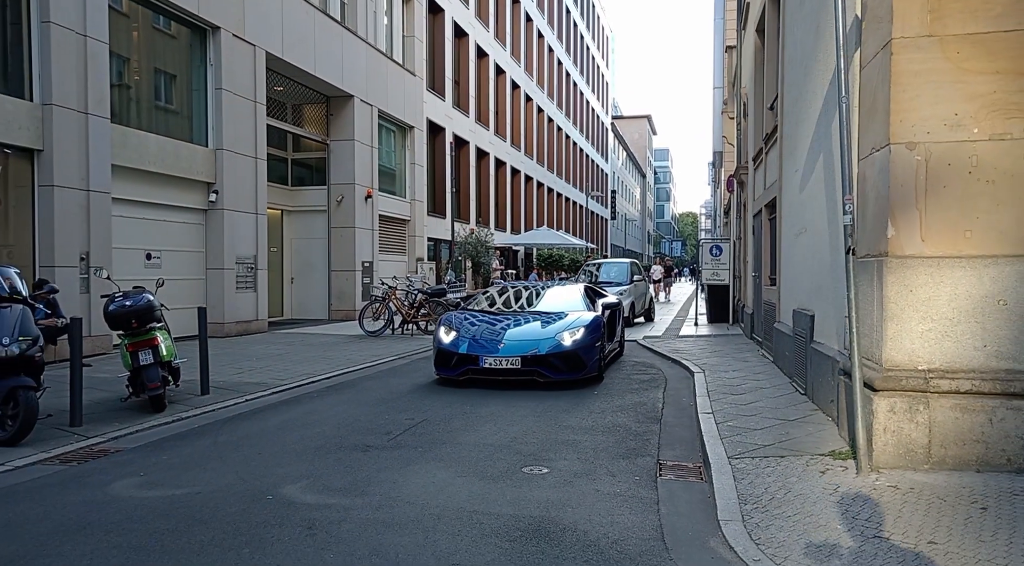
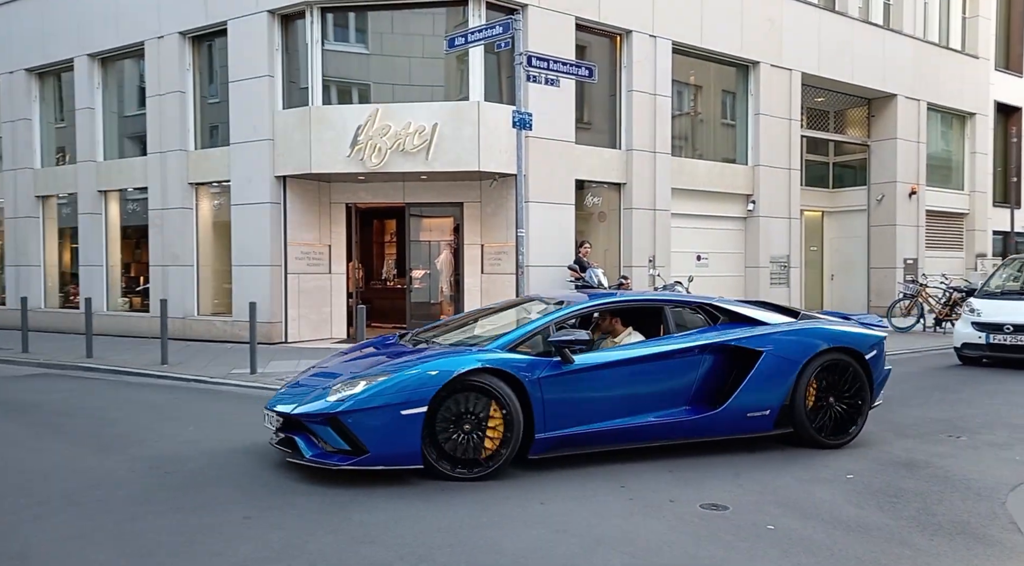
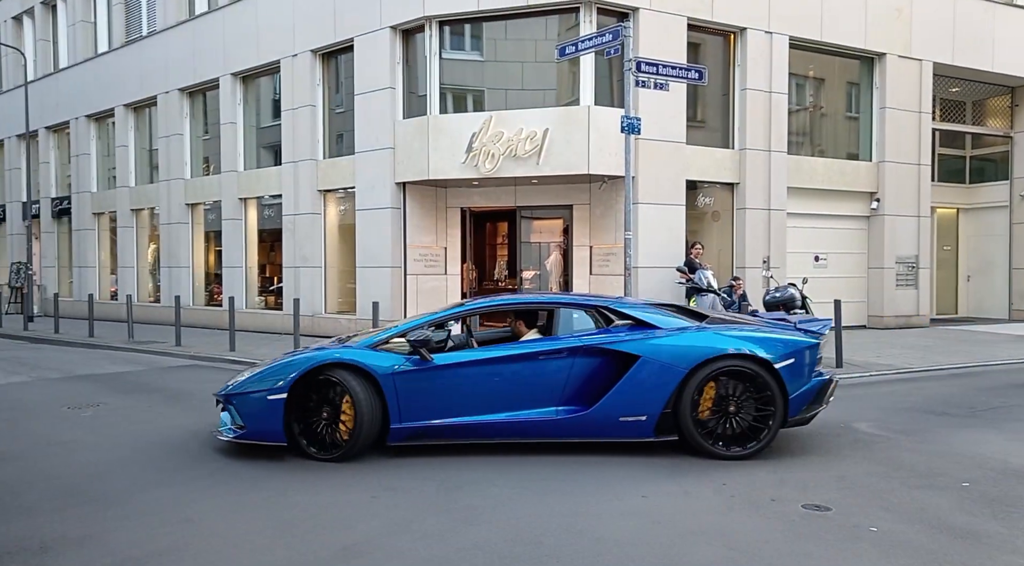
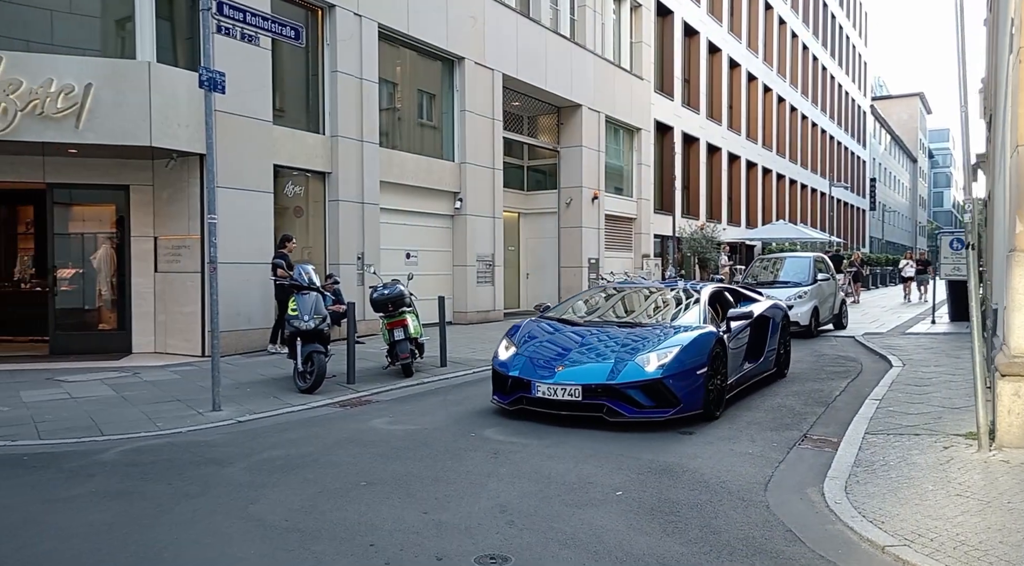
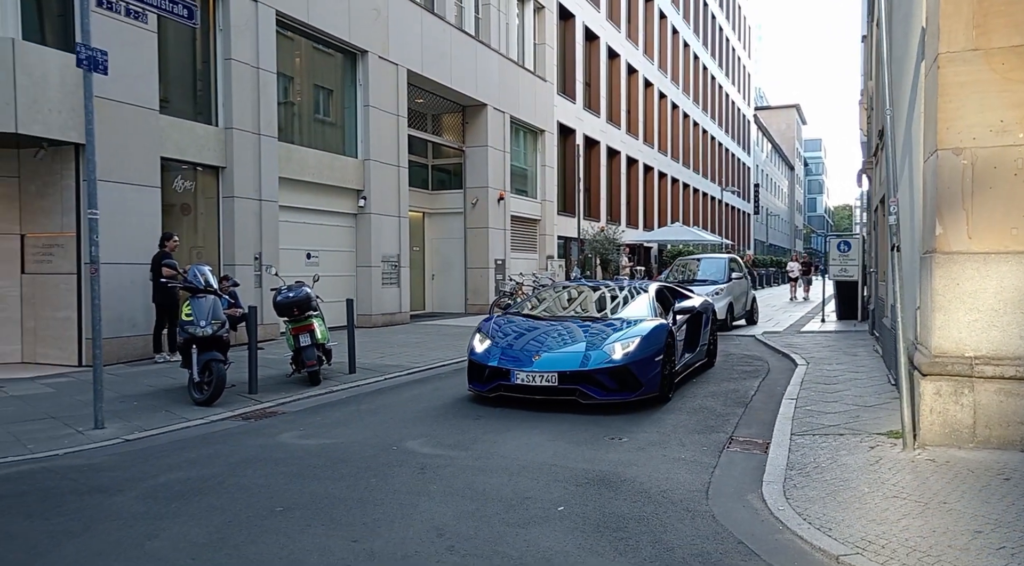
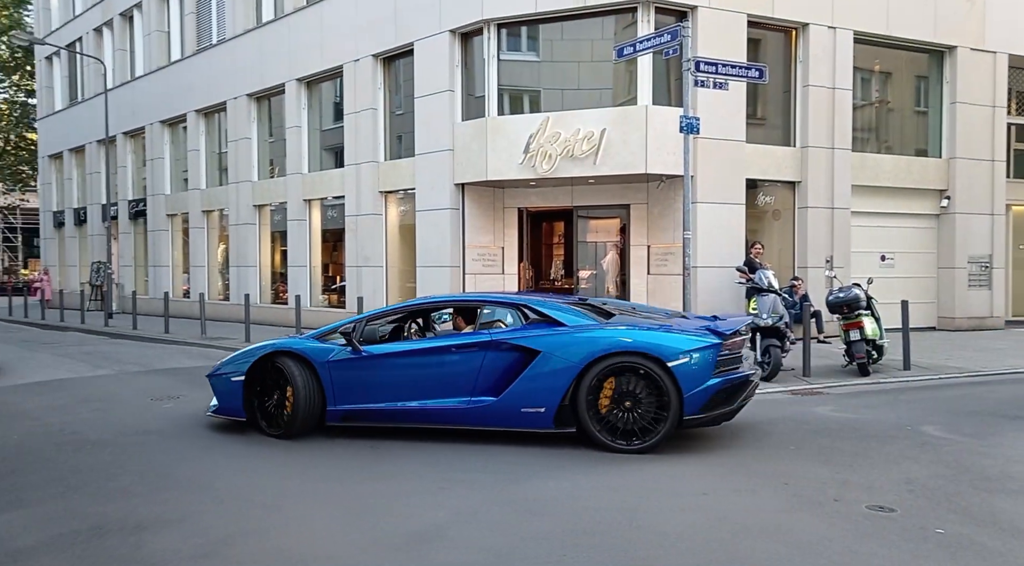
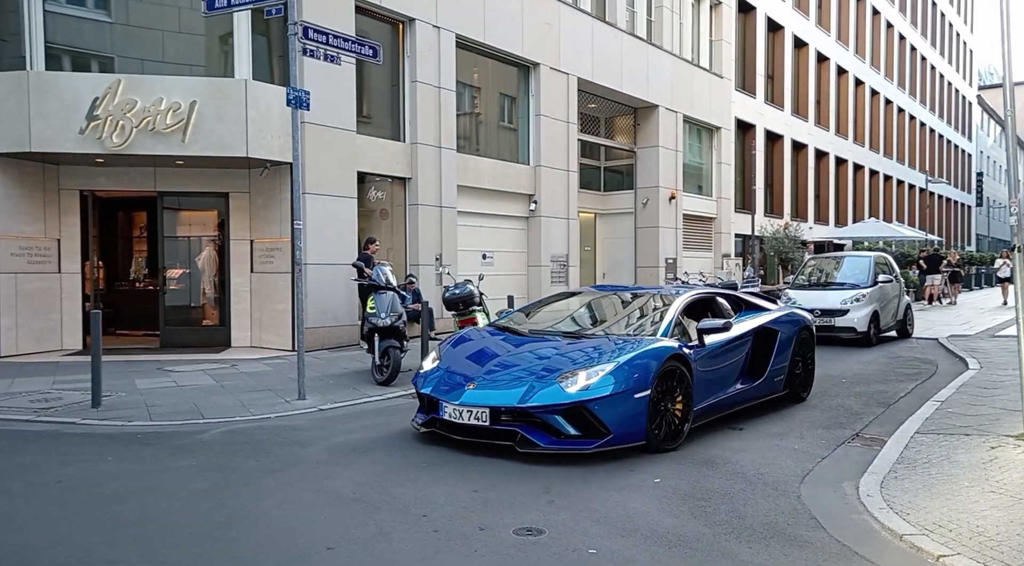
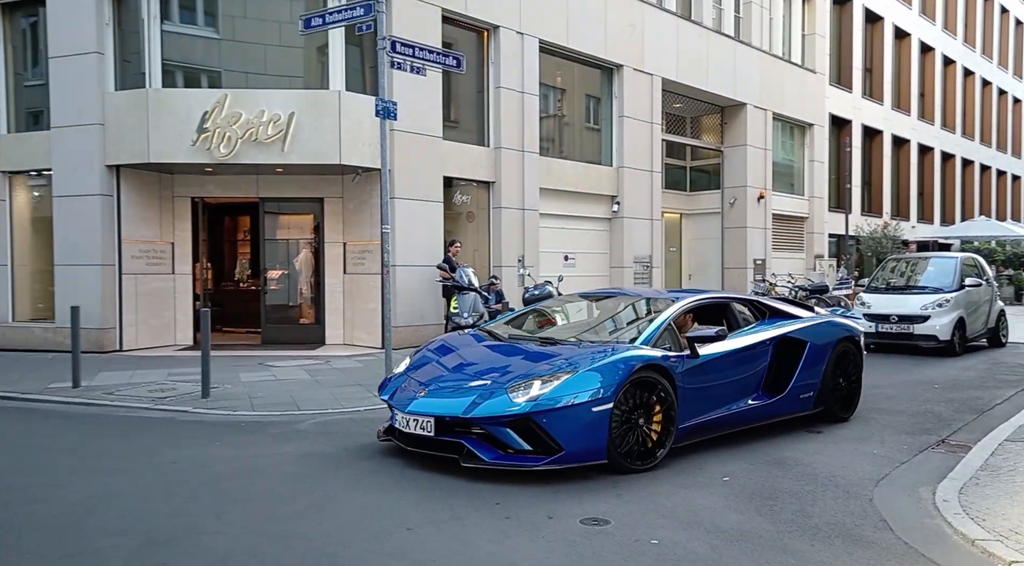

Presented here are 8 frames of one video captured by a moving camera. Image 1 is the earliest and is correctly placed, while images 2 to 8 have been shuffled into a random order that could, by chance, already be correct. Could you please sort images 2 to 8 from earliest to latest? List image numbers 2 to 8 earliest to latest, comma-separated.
5, 4, 7, 8, 2, 3, 6
